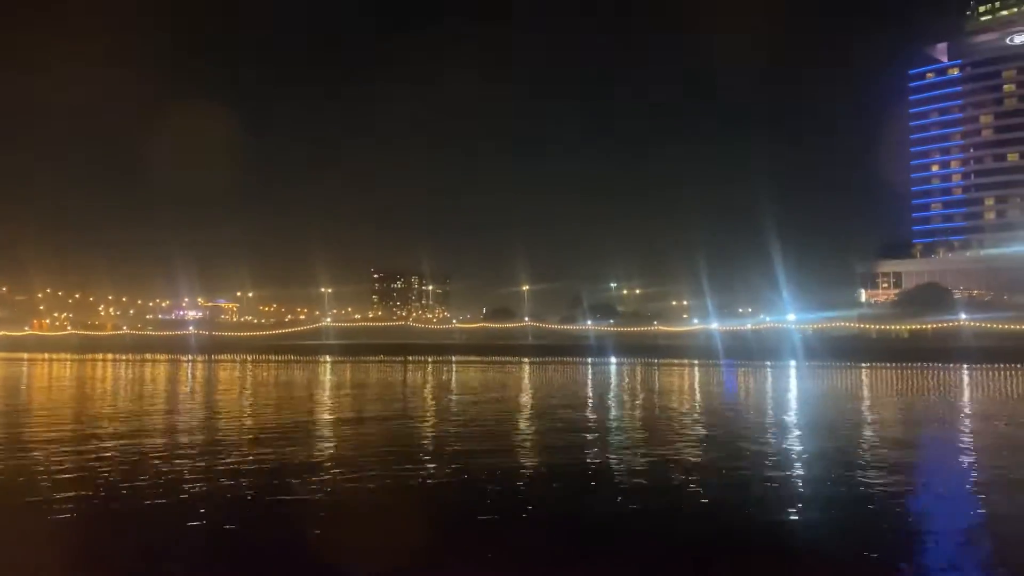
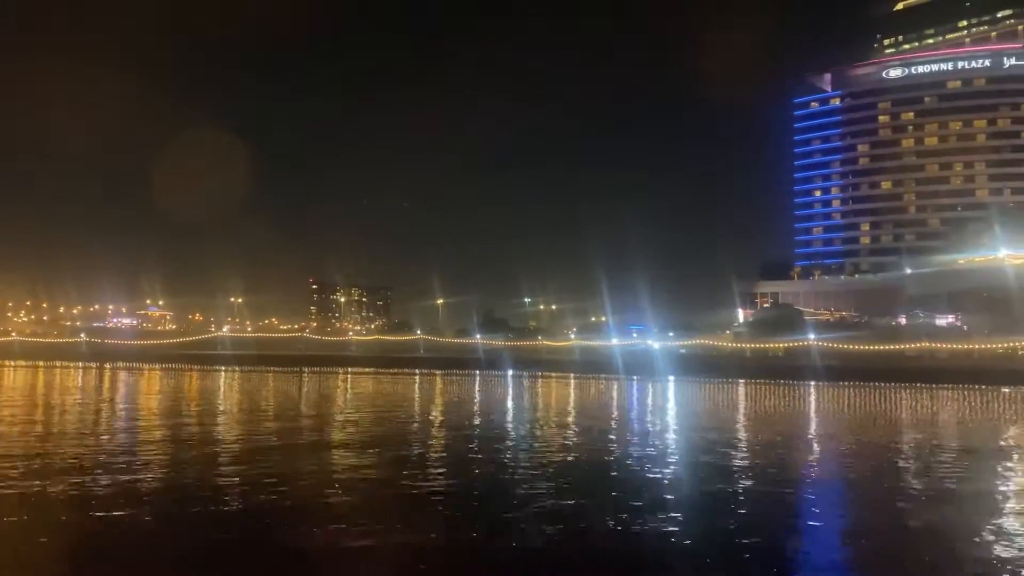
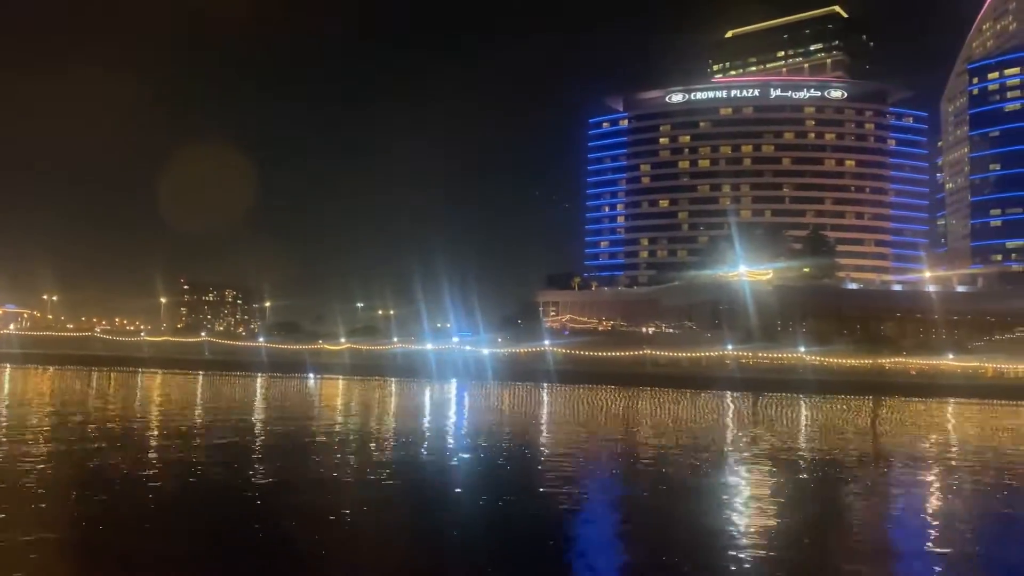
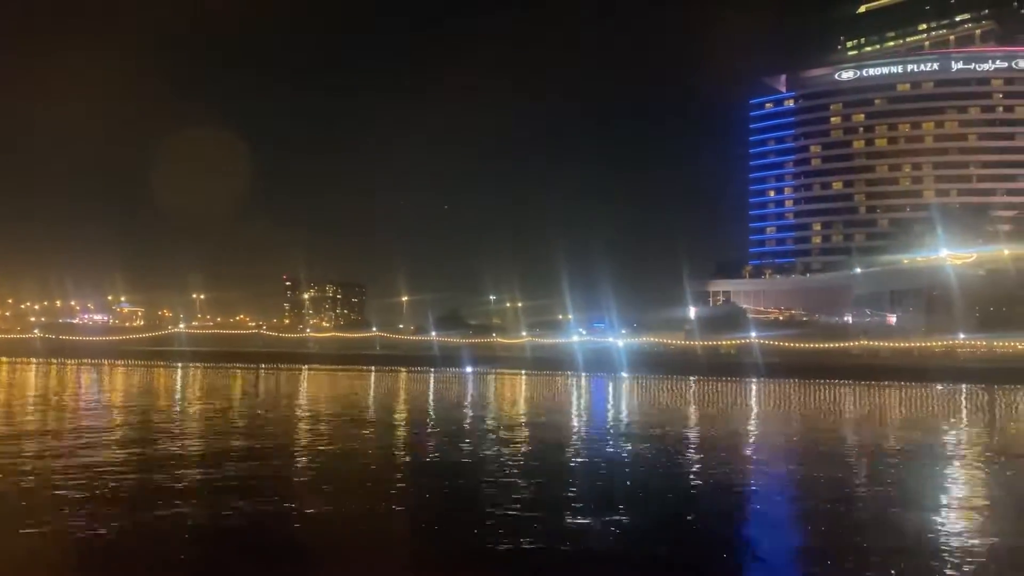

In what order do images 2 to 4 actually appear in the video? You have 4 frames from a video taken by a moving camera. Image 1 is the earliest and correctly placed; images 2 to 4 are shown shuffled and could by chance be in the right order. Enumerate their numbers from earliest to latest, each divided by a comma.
2, 4, 3
